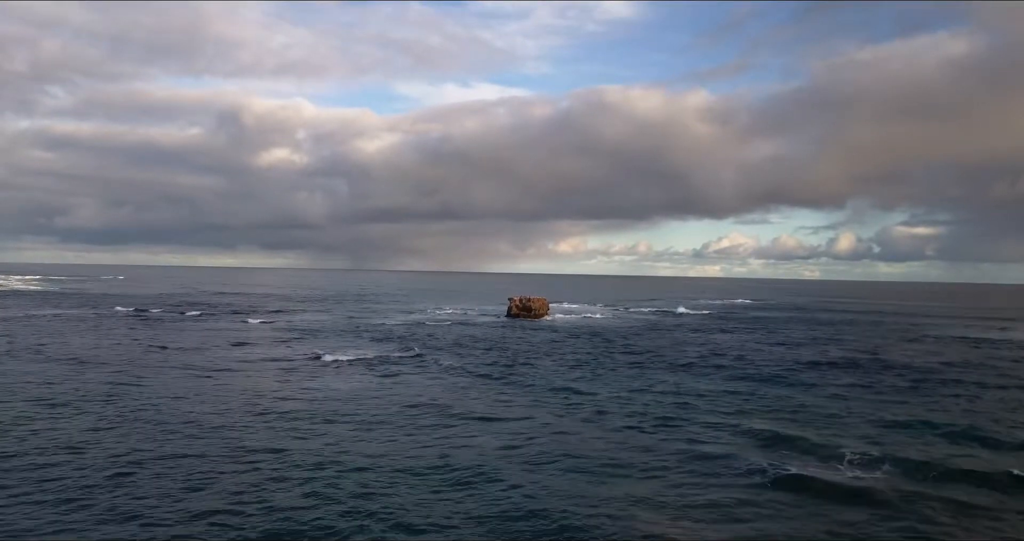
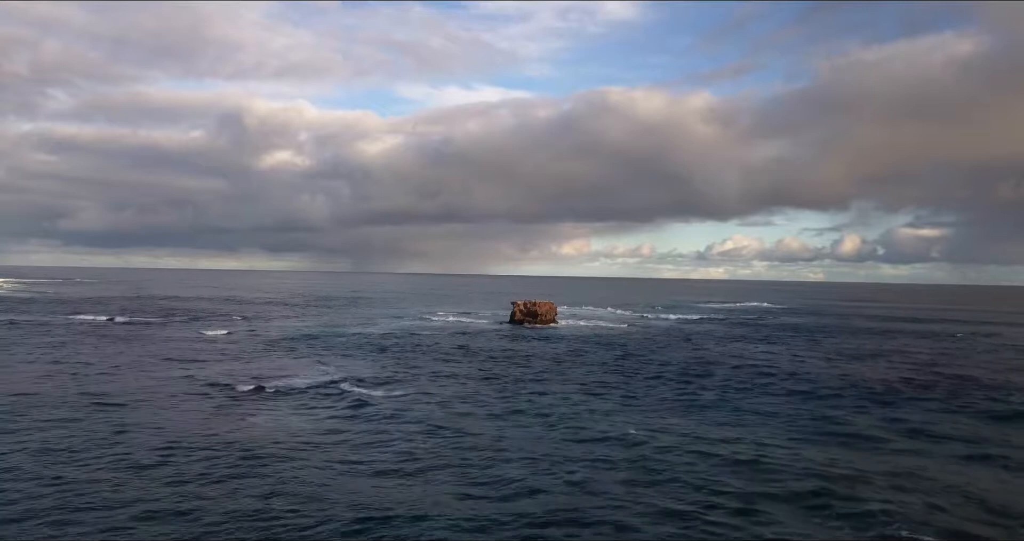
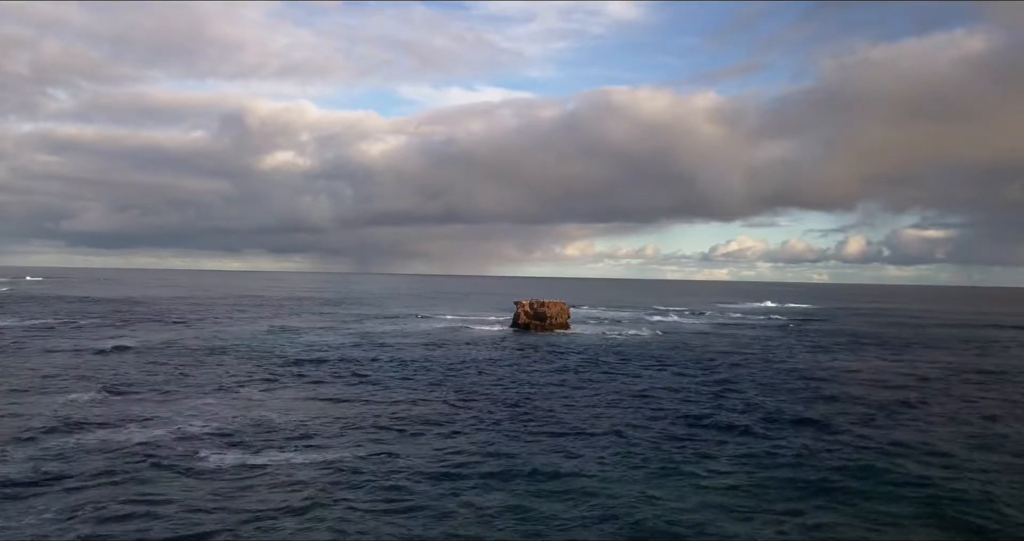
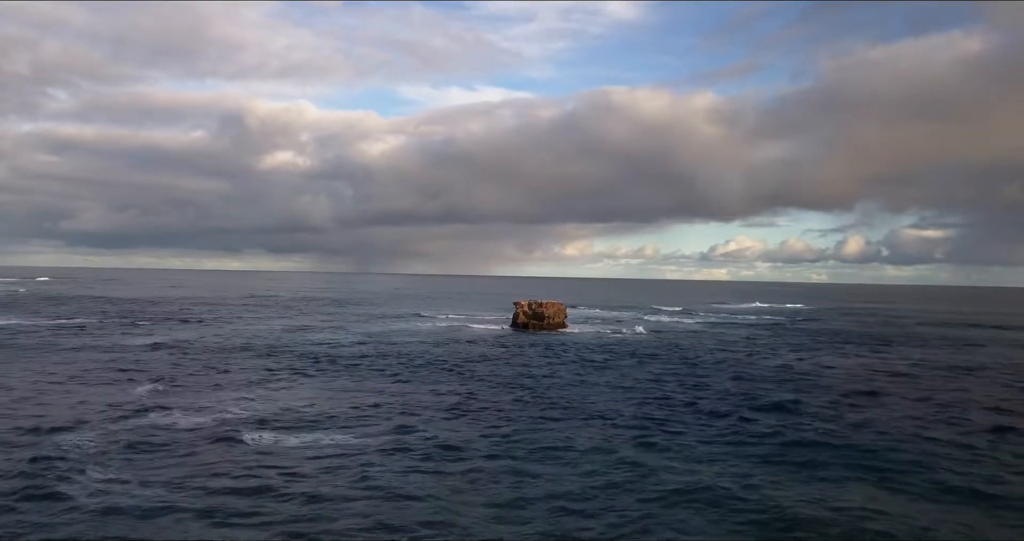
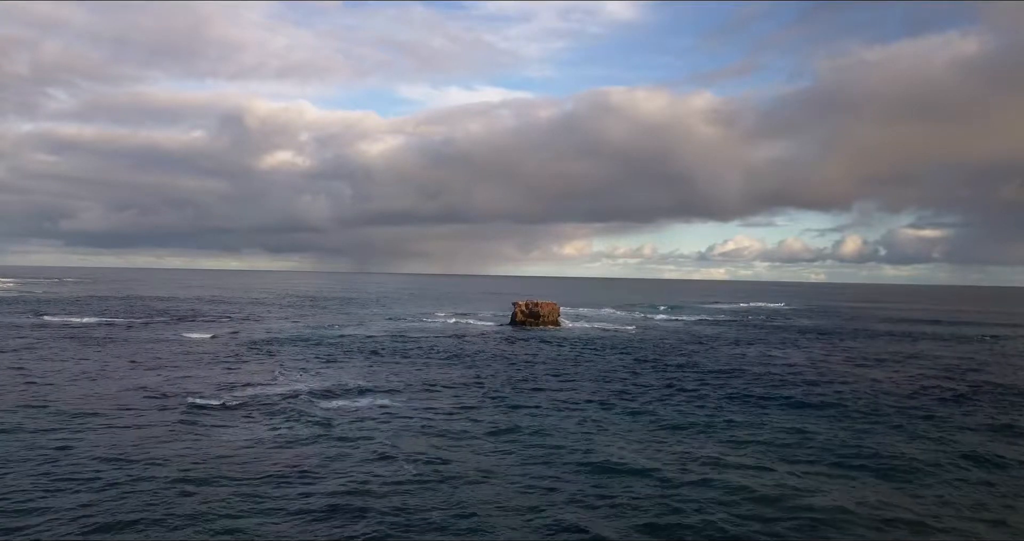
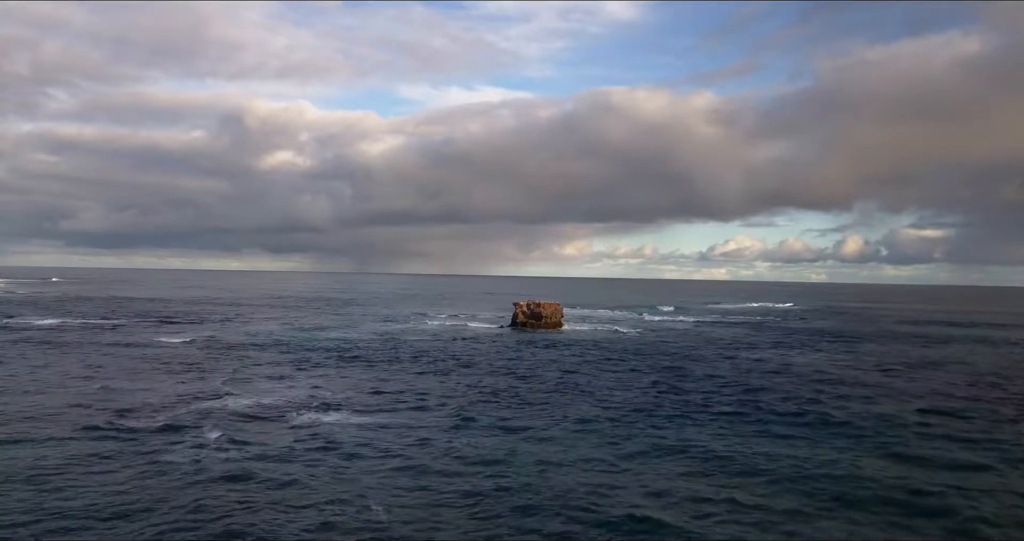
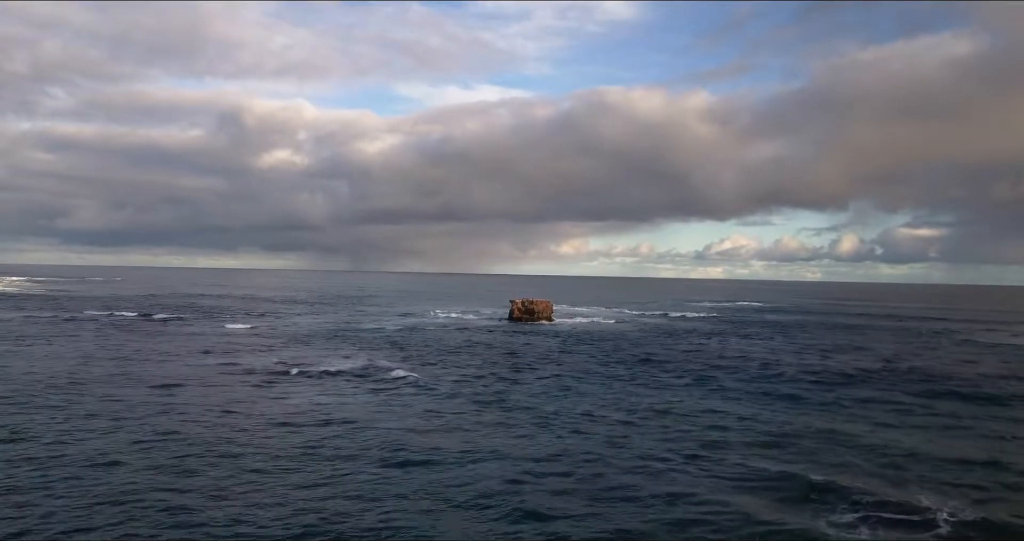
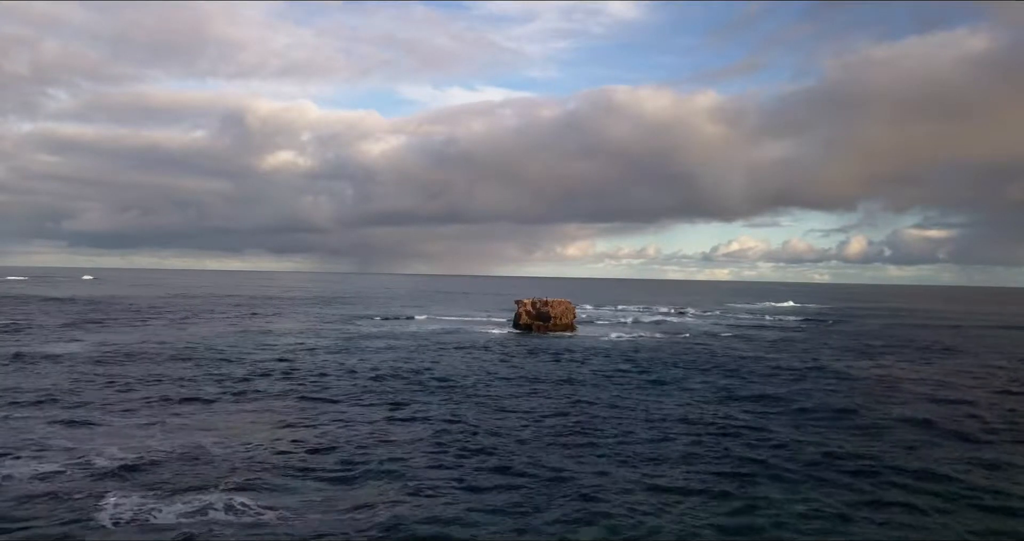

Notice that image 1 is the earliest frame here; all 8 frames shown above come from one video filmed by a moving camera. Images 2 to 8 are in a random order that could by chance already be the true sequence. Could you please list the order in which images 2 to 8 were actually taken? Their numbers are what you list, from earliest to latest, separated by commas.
7, 2, 5, 6, 4, 3, 8
